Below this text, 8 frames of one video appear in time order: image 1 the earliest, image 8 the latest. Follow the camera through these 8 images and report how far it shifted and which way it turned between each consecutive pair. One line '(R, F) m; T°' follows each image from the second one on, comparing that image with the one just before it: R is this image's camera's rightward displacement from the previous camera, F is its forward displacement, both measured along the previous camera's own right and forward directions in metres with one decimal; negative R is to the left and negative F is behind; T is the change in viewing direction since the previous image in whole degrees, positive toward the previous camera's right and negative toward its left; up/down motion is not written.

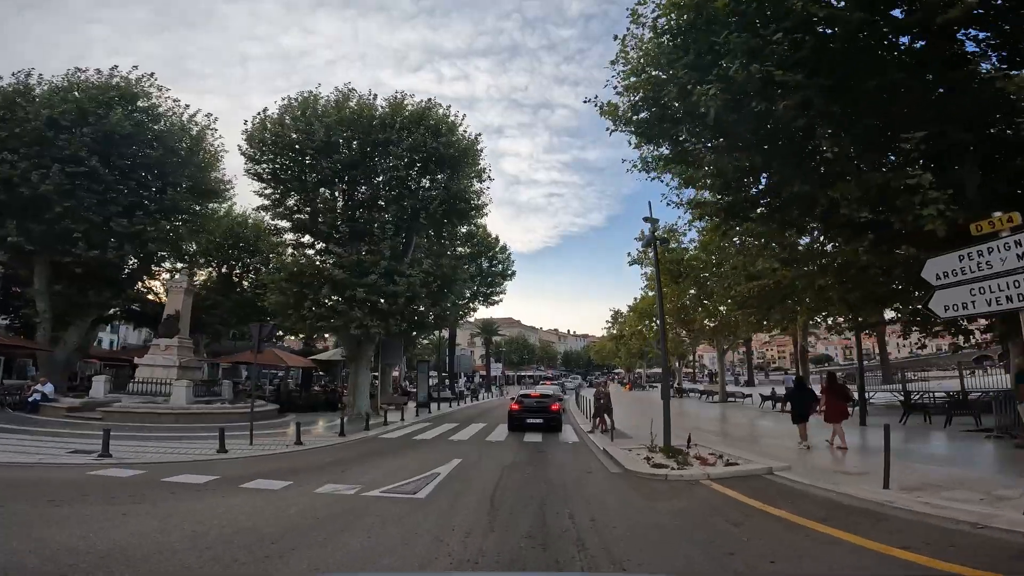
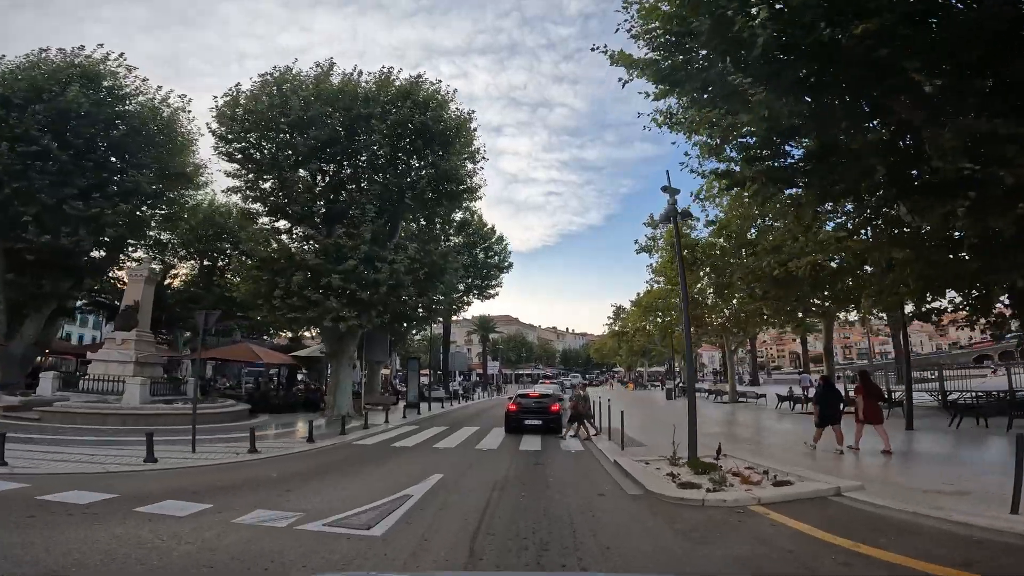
(+0.1, +2.3) m; 0°
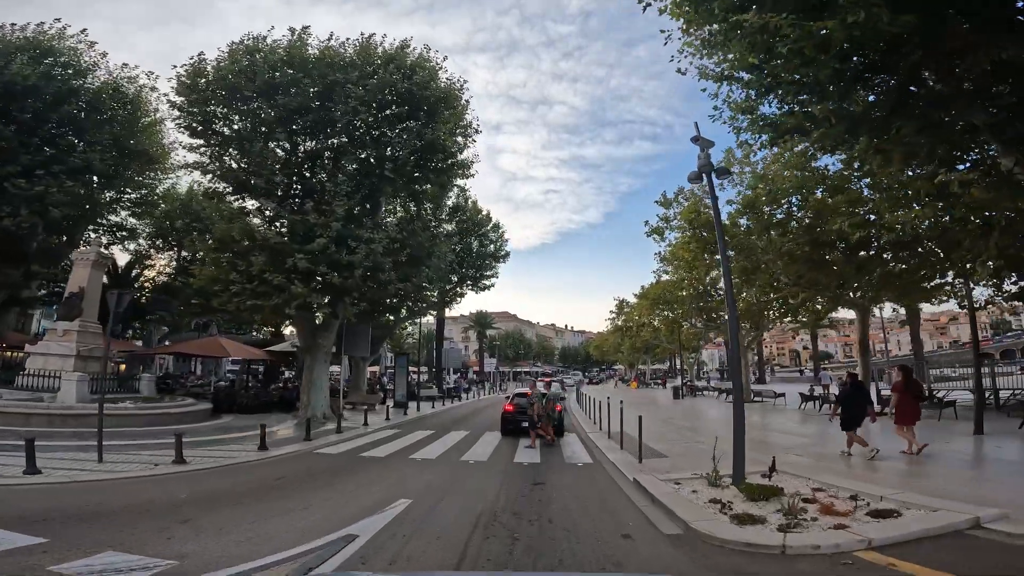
(+0.1, +2.5) m; 0°
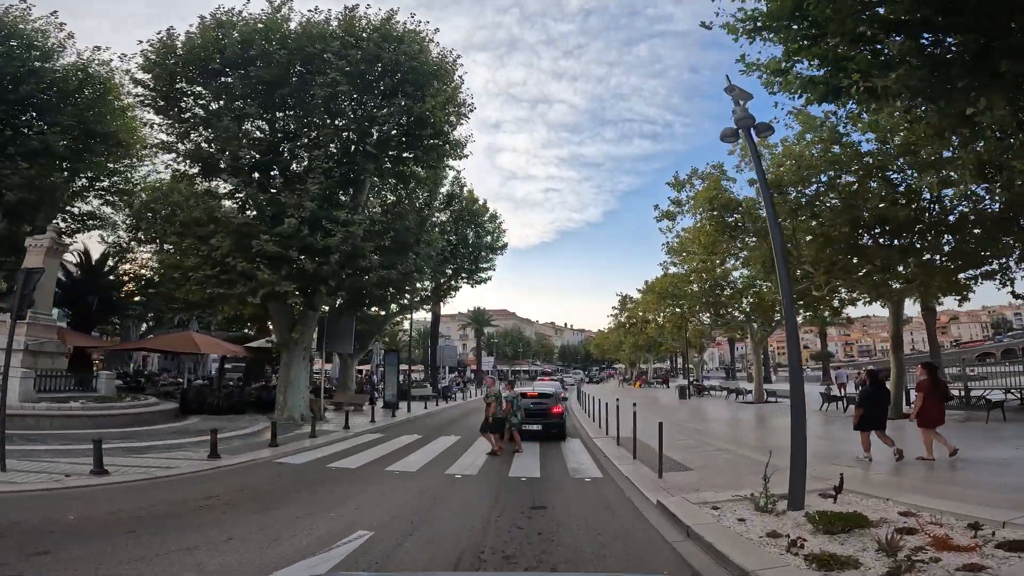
(+0.1, +1.8) m; 0°
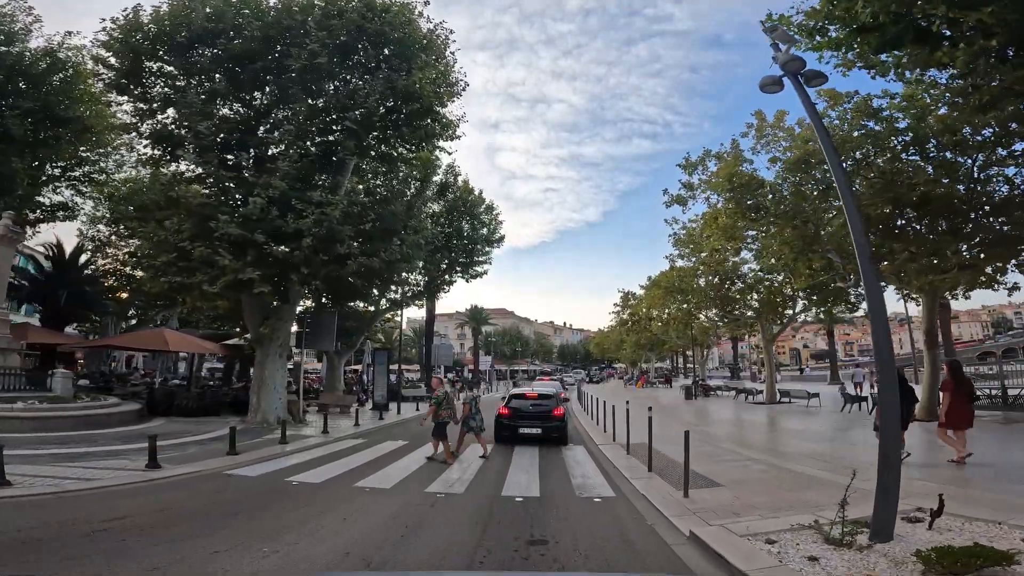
(+0.1, +1.6) m; 0°
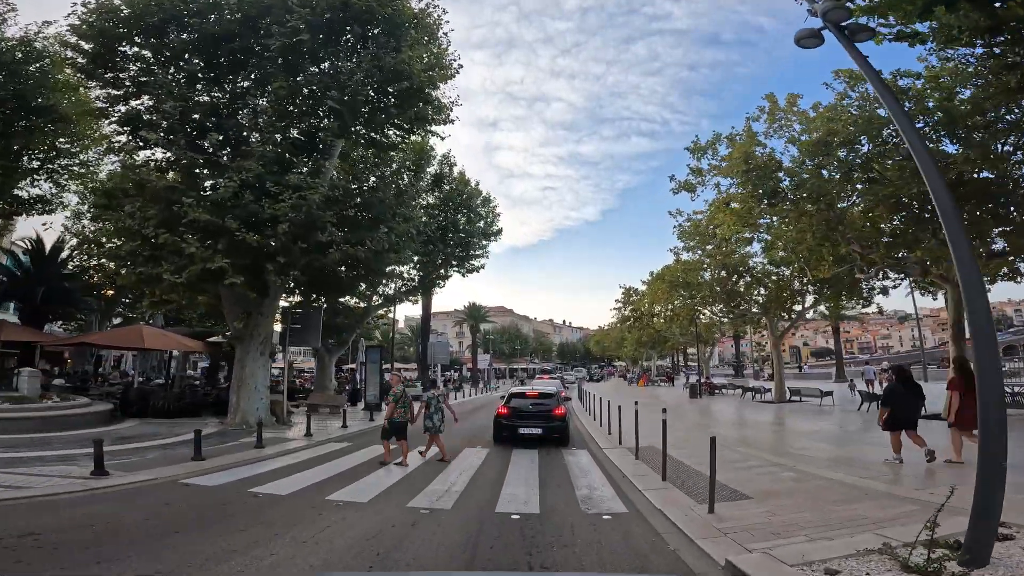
(0.0, +1.1) m; 0°
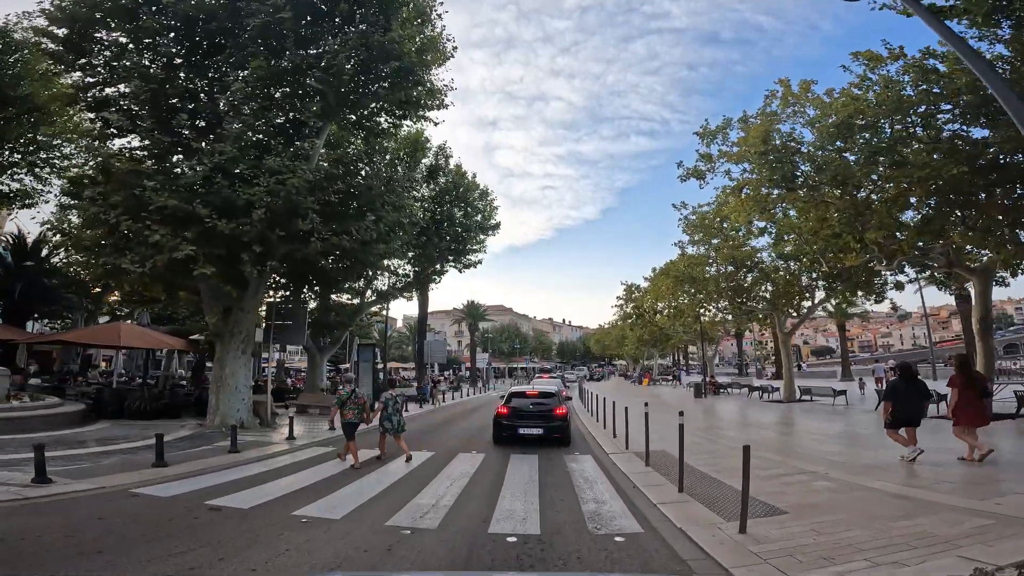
(0.0, +1.0) m; 0°
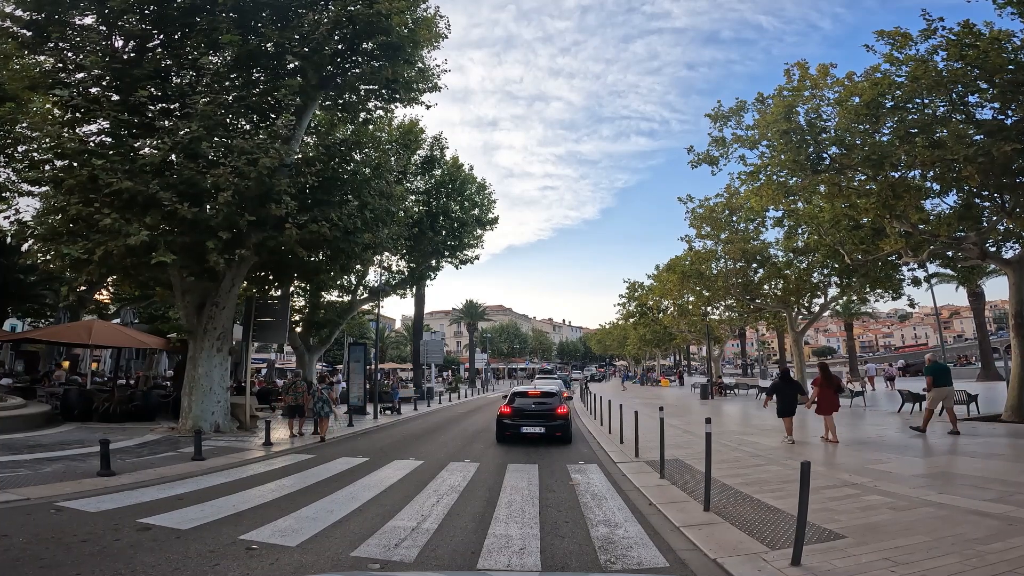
(0.0, +1.1) m; 0°
